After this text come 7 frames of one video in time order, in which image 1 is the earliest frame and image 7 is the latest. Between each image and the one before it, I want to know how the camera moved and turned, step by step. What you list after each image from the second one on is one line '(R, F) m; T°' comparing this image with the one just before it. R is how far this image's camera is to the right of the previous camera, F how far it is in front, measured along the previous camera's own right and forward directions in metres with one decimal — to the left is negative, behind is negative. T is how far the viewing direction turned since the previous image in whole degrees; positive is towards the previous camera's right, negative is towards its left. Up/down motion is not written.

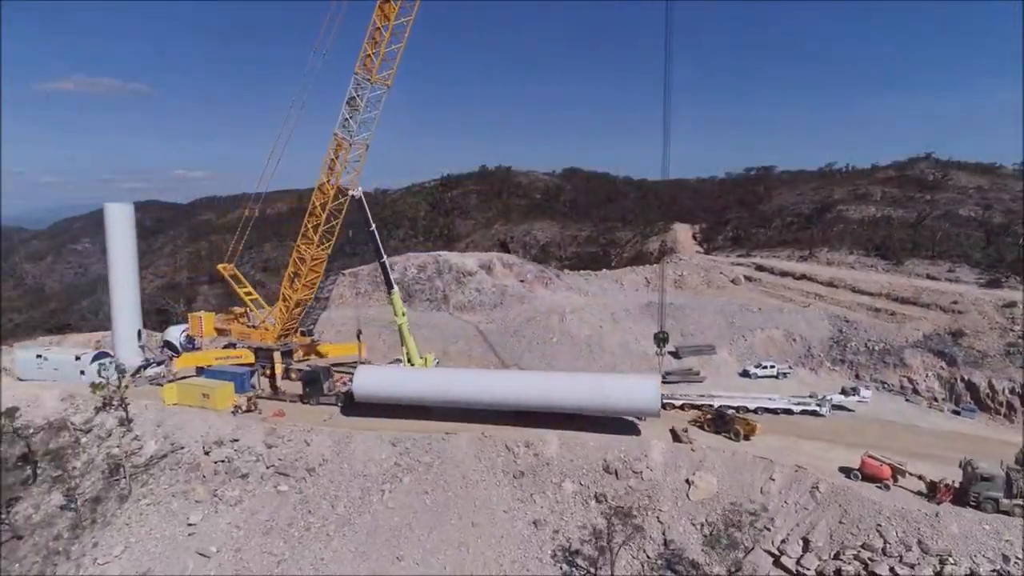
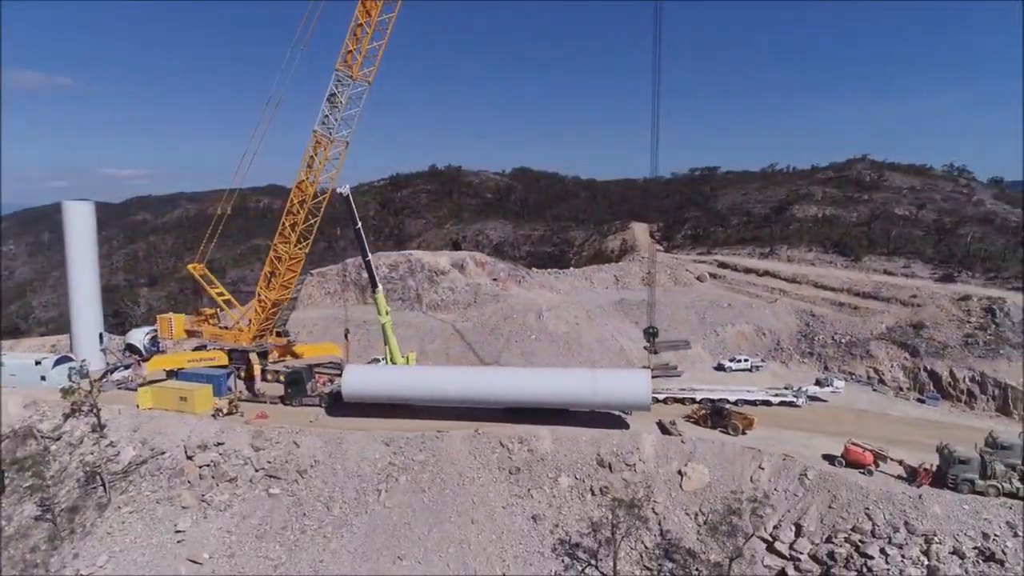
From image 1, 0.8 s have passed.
(-1.2, 0.0) m; +4°
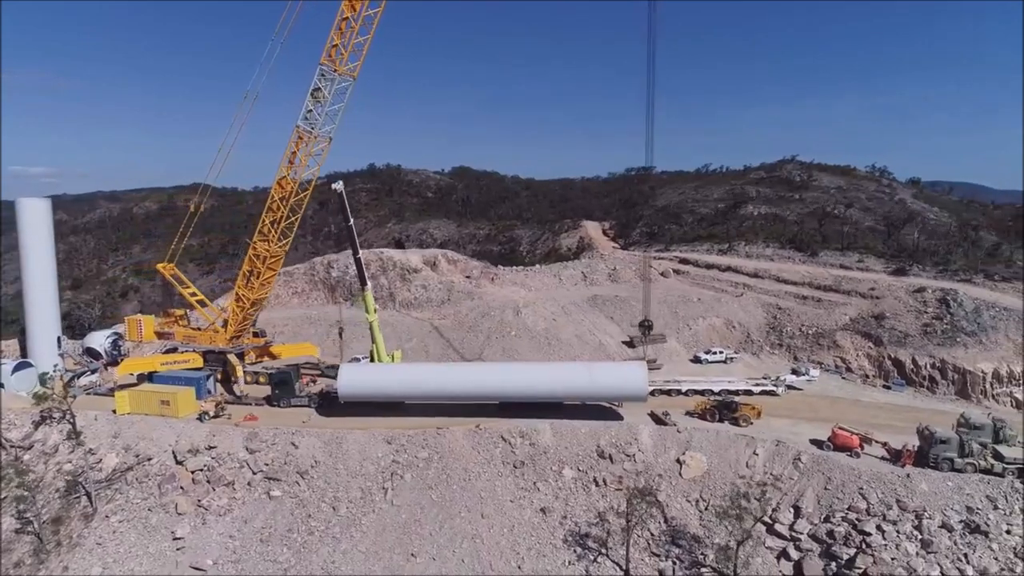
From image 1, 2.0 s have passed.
(-1.7, 0.0) m; +5°
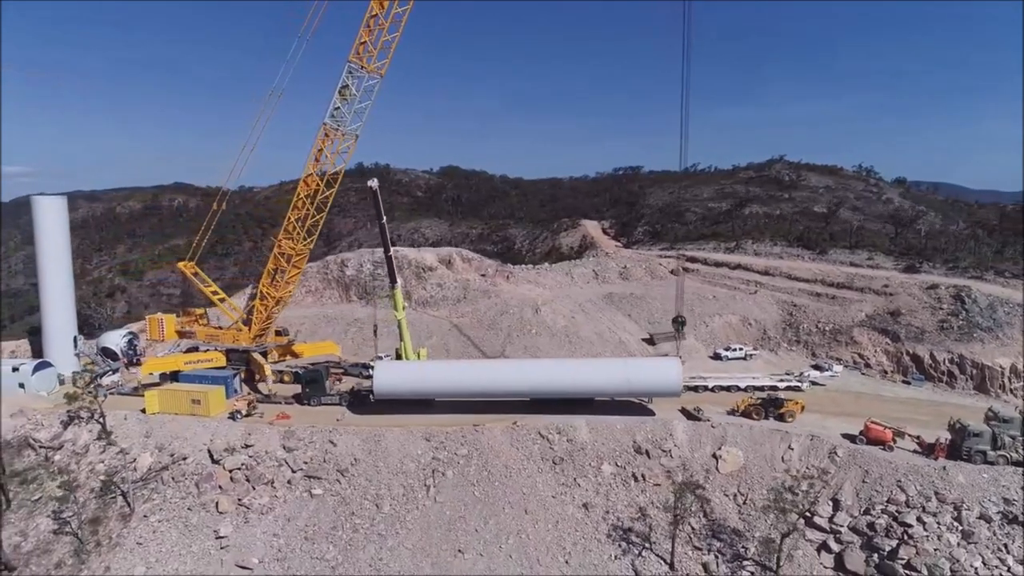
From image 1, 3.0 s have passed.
(-1.5, -0.1) m; +1°
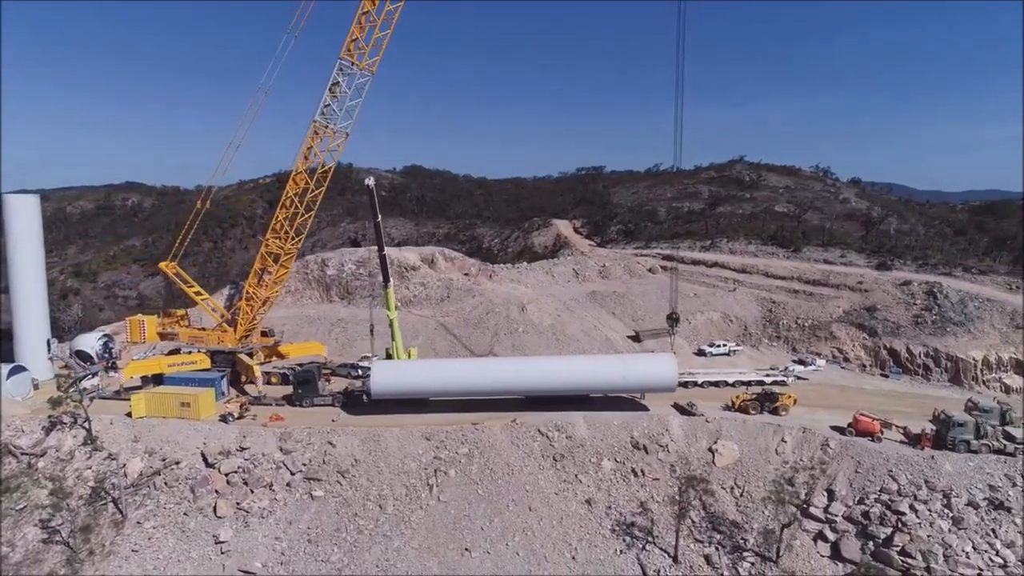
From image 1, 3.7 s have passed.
(-1.0, 0.0) m; +3°
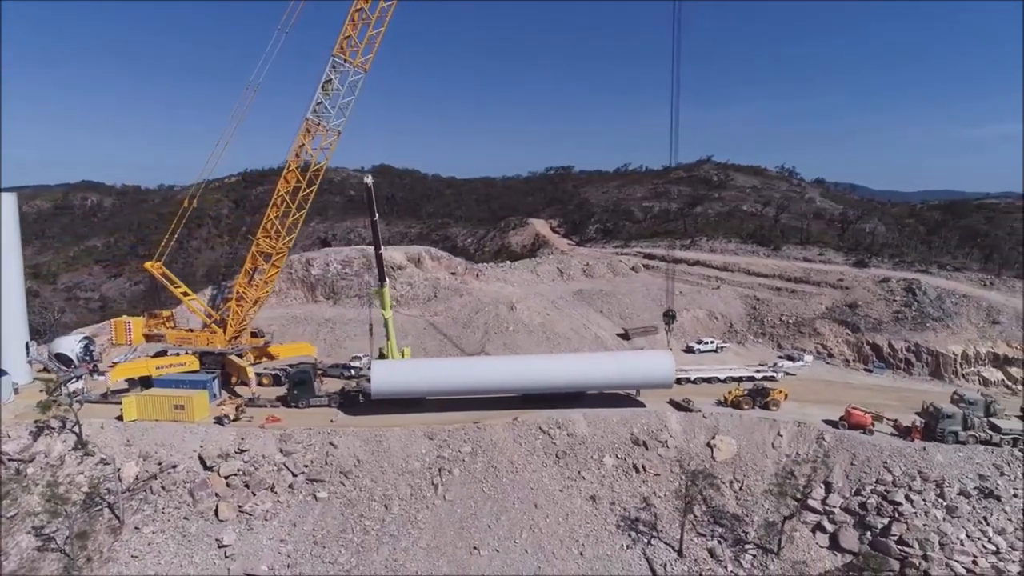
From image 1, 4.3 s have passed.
(-0.9, 0.0) m; +2°
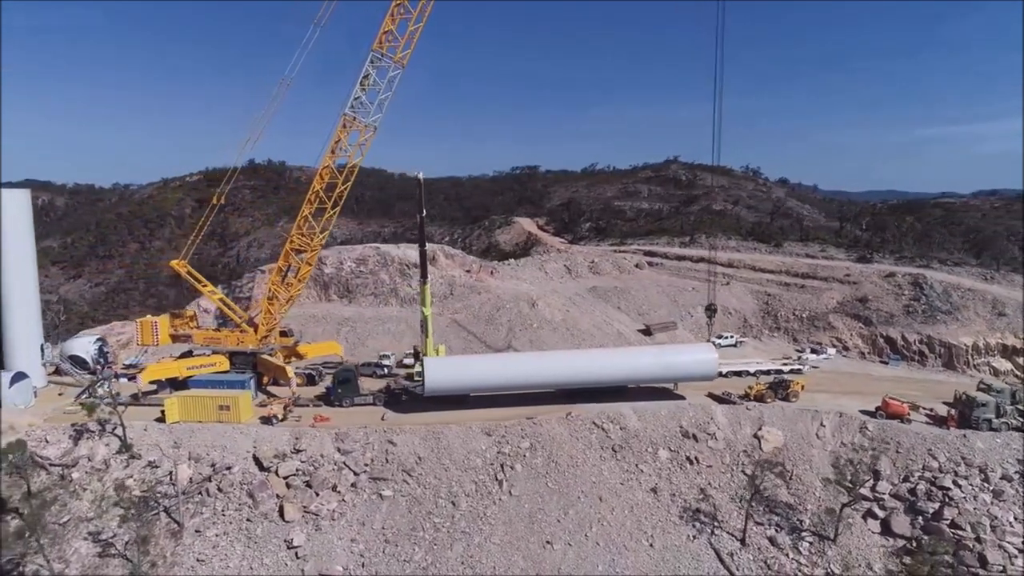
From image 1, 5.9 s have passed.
(-2.7, 0.0) m; +3°
